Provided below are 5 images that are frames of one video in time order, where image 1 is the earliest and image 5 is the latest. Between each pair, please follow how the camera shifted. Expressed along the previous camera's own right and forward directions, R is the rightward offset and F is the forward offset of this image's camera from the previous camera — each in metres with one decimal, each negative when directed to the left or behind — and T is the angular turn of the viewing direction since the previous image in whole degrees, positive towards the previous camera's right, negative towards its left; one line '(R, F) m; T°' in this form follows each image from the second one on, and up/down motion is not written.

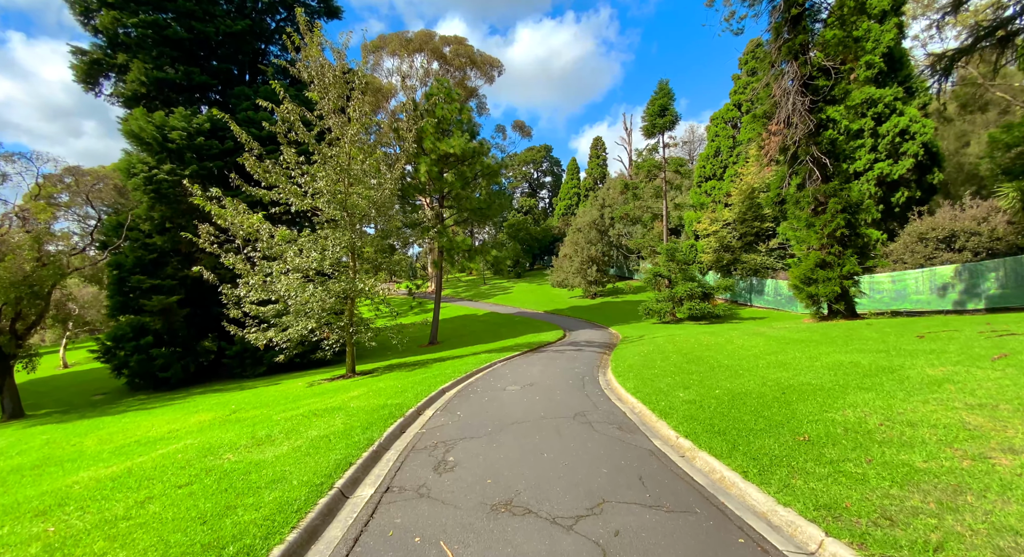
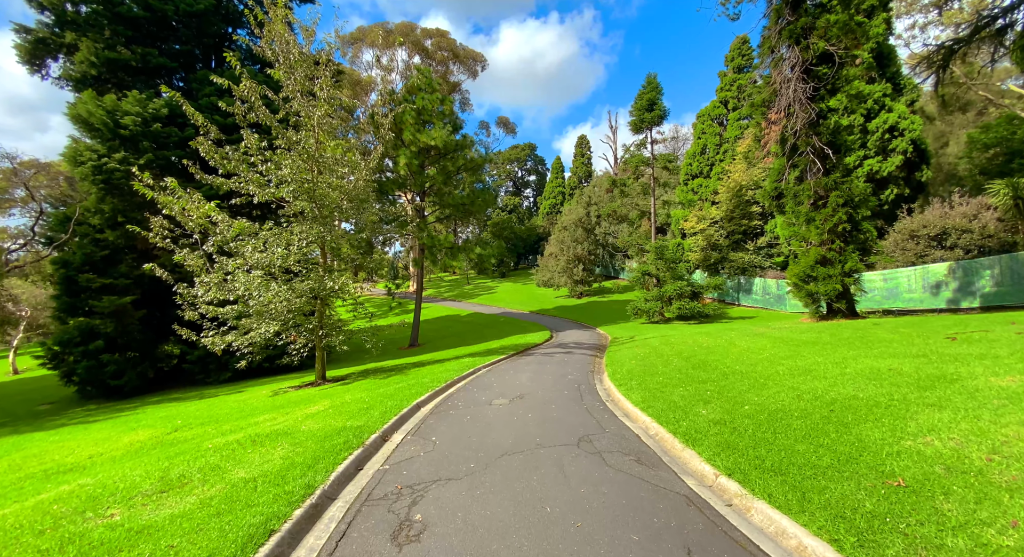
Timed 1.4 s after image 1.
(0.0, +1.0) m; +2°
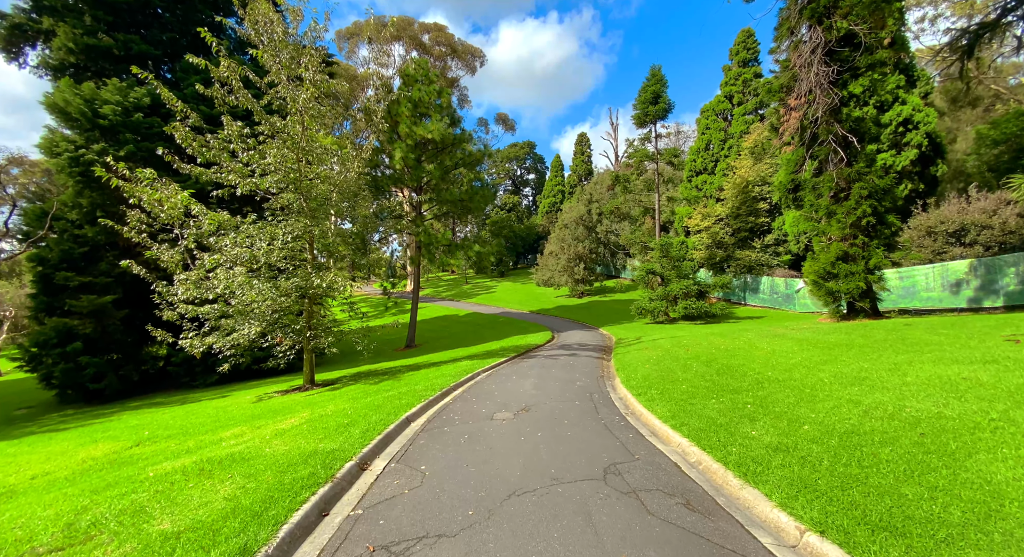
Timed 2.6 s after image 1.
(-0.1, +0.9) m; 0°
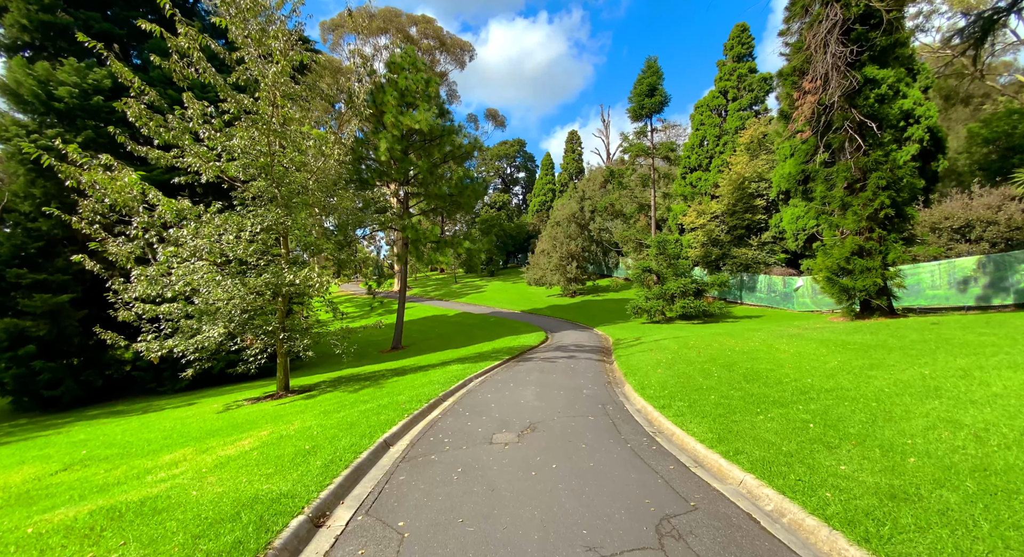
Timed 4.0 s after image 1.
(-0.1, +1.0) m; +1°
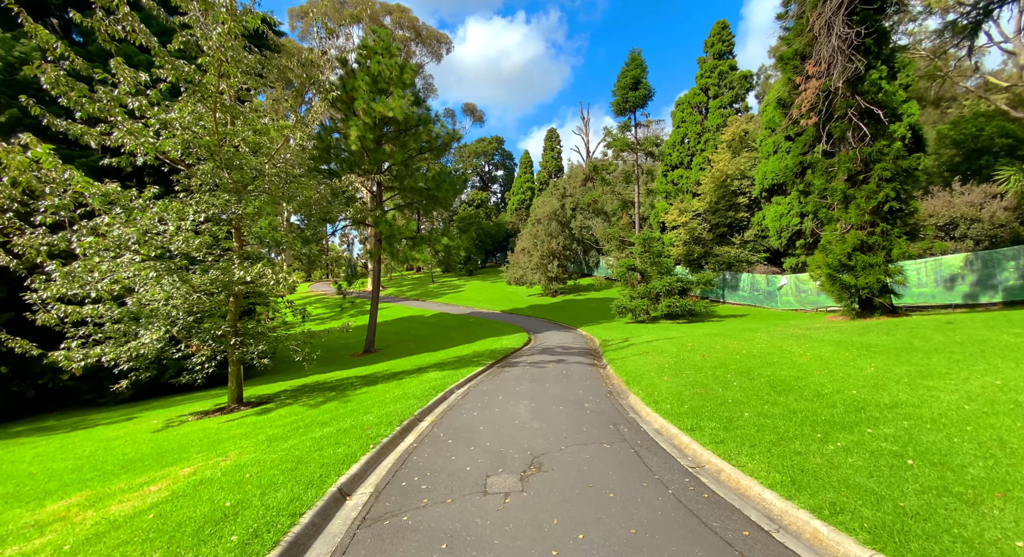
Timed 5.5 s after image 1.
(-0.2, +1.1) m; +3°
